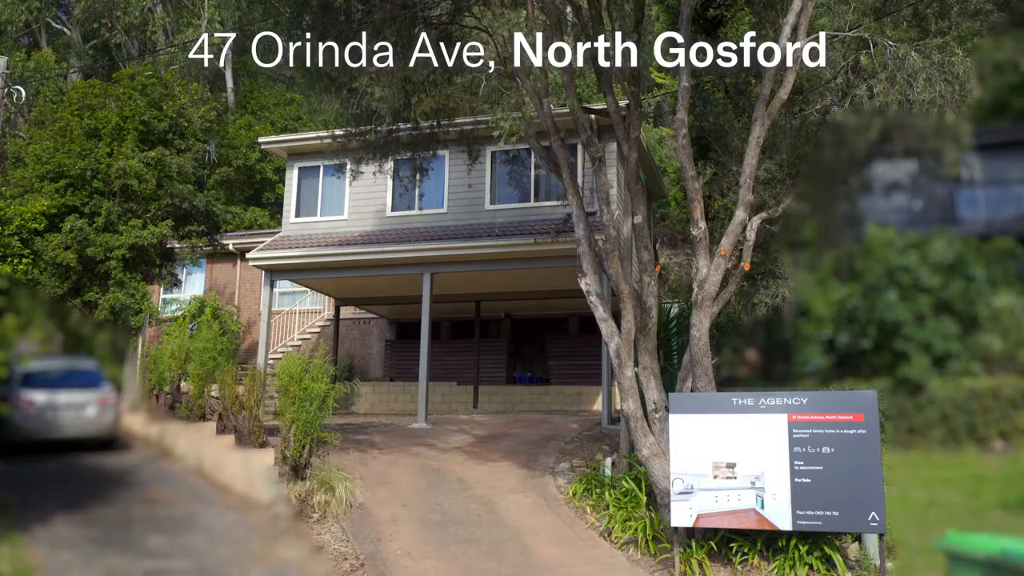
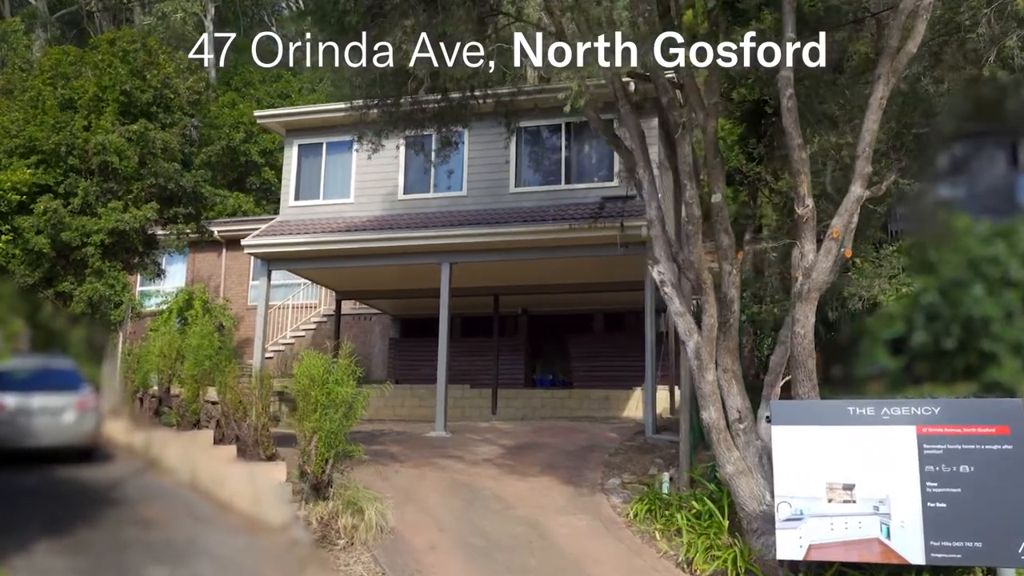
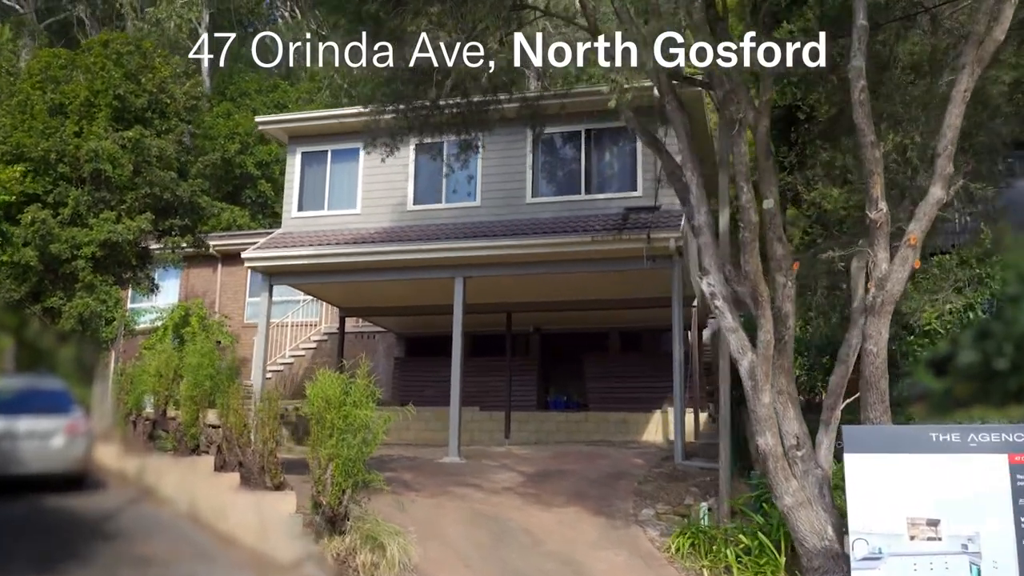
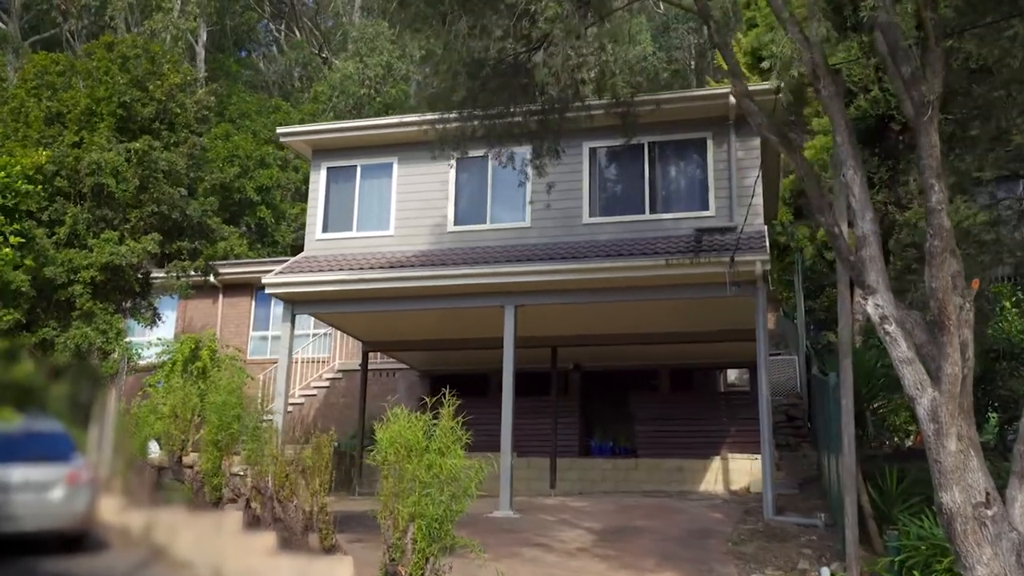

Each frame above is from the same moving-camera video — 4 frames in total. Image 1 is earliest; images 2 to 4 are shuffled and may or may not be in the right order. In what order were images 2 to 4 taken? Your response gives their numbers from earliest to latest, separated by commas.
2, 3, 4
